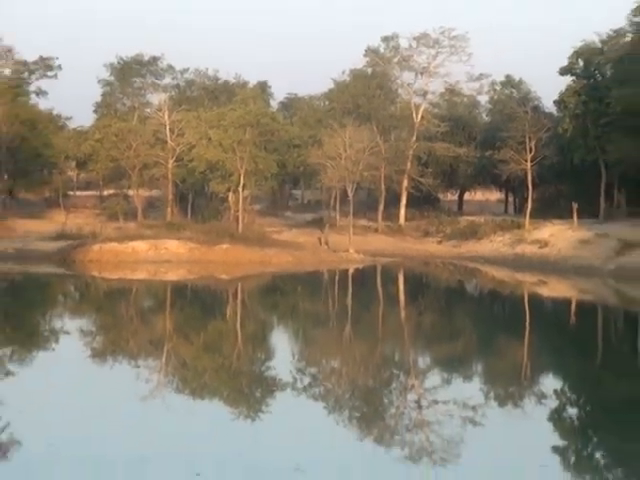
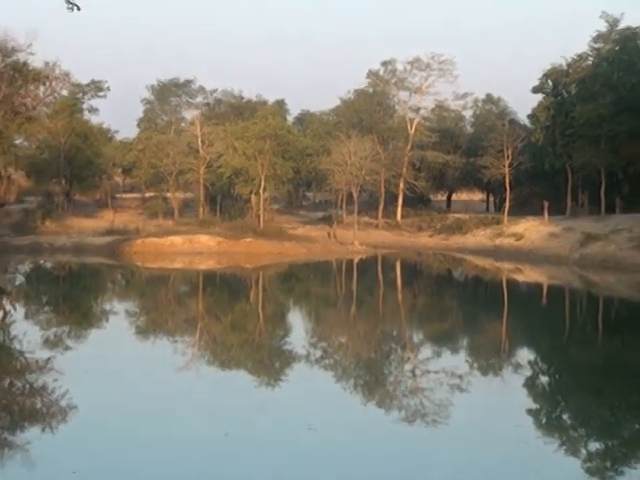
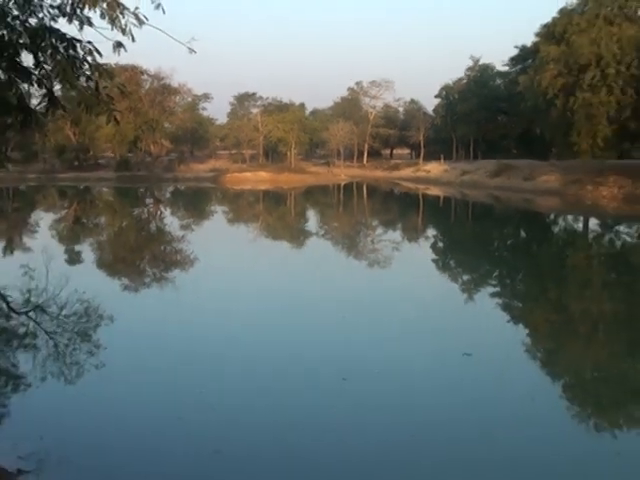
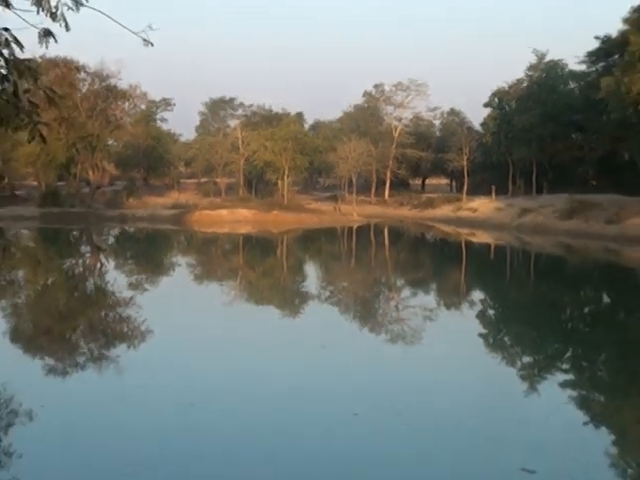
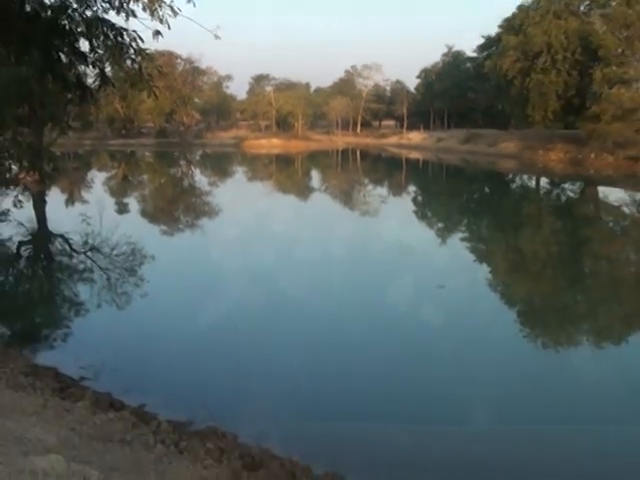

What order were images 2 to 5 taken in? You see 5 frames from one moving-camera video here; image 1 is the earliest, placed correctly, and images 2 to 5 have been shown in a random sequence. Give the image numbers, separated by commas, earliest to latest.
2, 4, 3, 5
